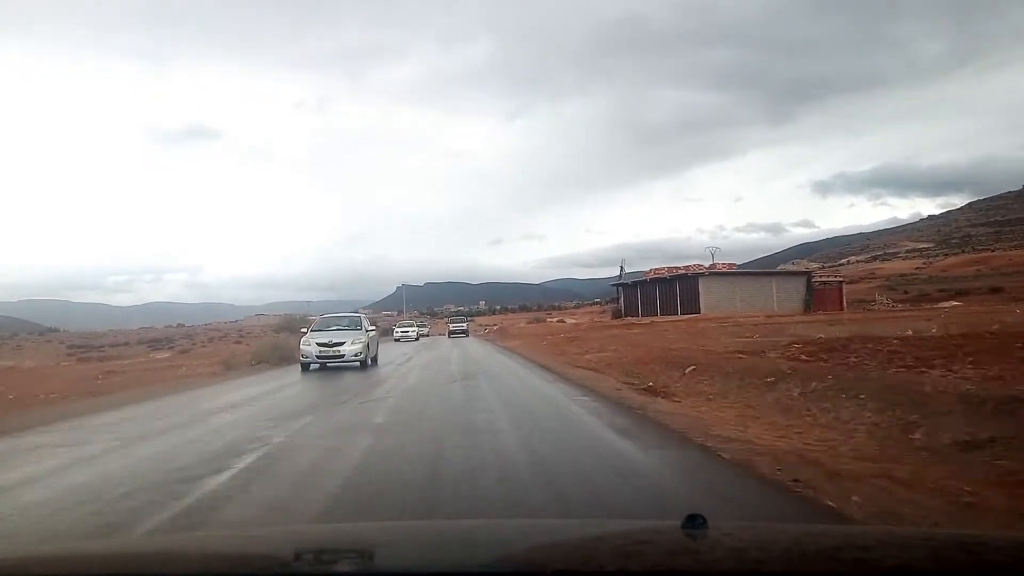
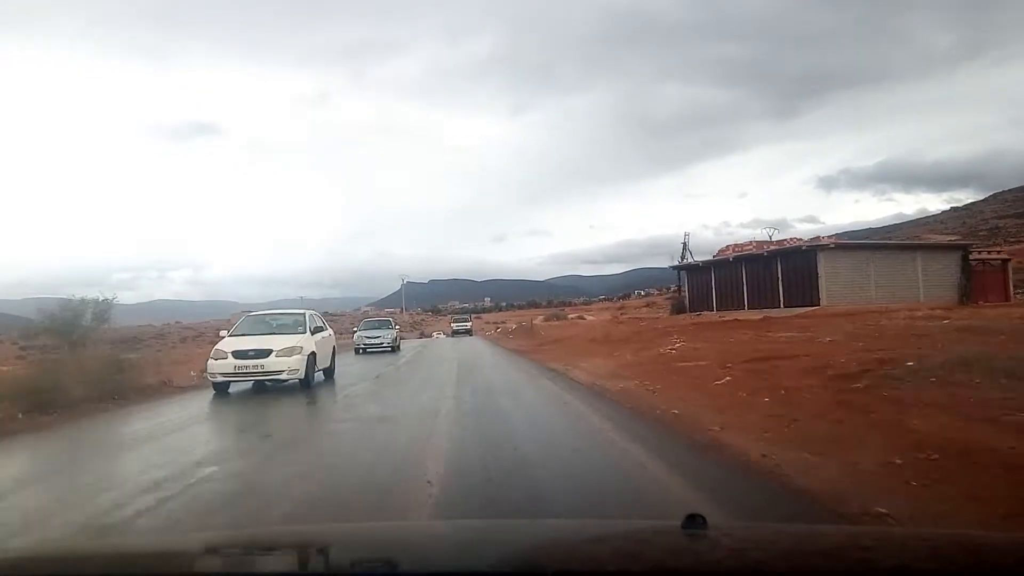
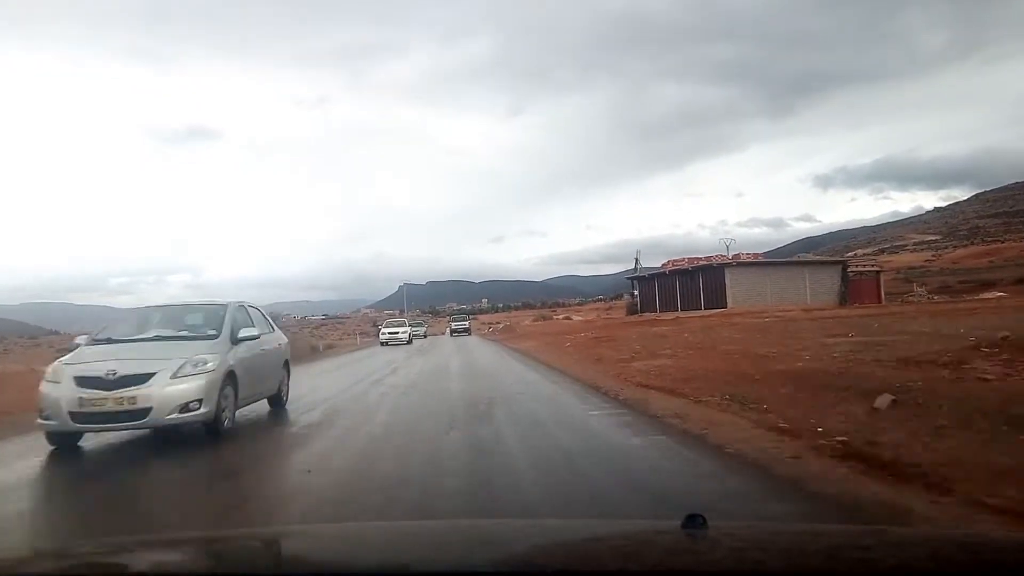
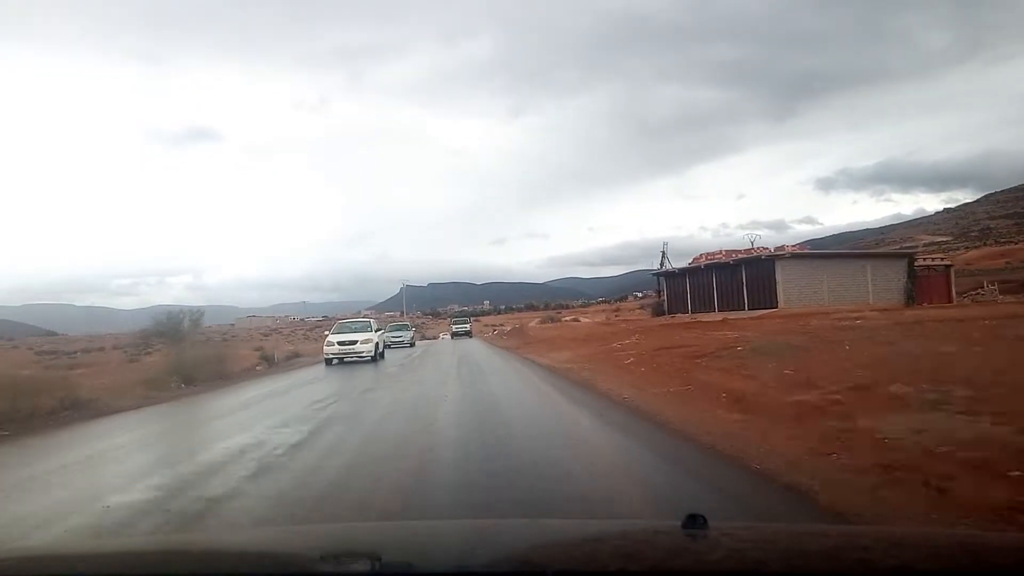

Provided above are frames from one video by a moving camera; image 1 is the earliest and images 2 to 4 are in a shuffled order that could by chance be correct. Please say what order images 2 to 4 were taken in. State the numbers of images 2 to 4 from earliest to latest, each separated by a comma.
3, 4, 2
